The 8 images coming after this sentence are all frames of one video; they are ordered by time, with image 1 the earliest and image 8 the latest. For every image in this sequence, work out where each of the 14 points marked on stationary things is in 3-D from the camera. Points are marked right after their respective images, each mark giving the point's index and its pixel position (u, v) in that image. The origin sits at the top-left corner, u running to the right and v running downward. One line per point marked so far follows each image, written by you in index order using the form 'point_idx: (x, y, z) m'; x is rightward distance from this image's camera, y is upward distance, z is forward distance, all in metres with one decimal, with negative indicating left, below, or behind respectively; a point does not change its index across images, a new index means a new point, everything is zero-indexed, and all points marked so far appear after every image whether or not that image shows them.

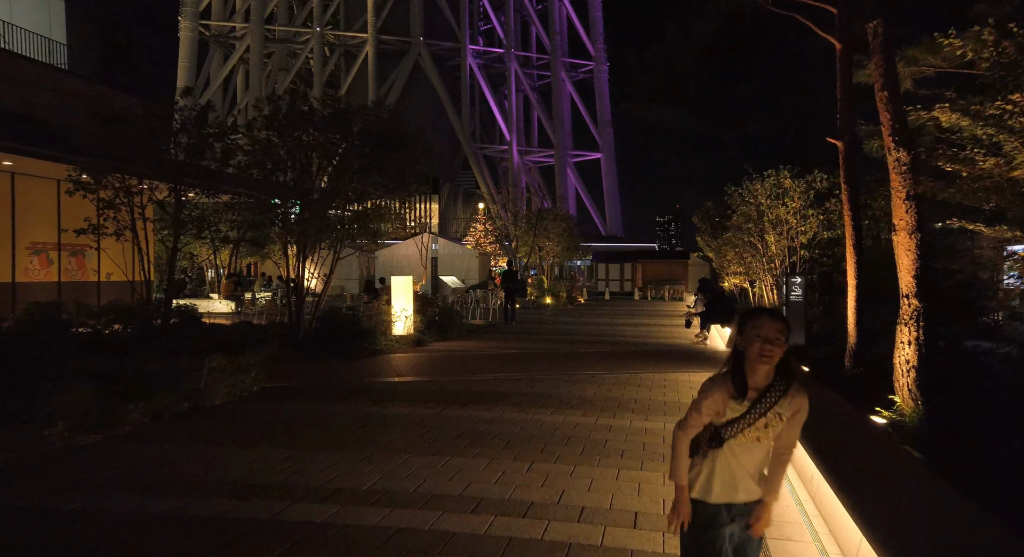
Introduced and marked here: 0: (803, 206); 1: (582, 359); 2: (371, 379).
0: (+6.5, +1.6, +16.3) m
1: (+1.2, -1.4, +12.7) m
2: (-2.0, -1.5, +10.2) m
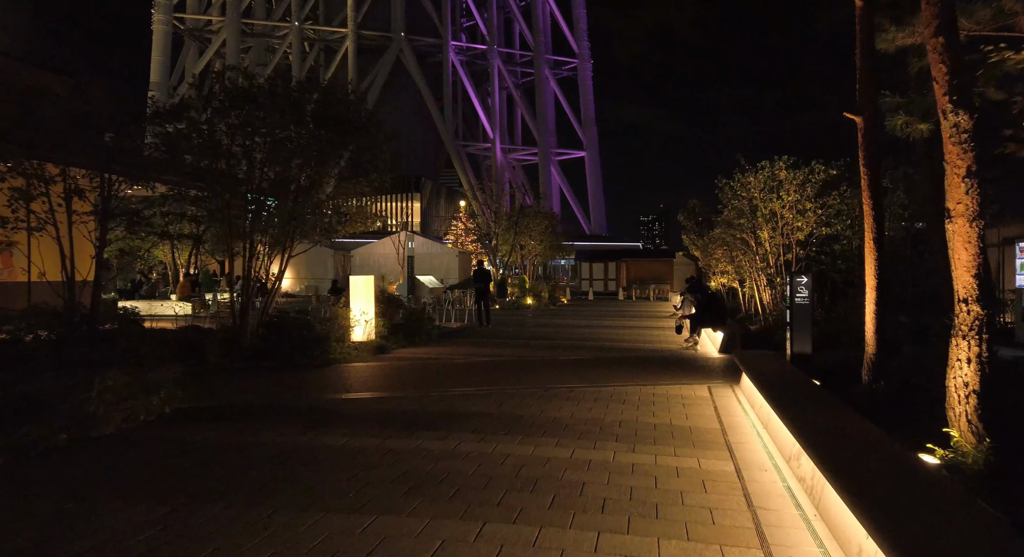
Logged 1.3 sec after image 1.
0: (+6.0, +1.7, +15.1) m
1: (+0.8, -1.4, +11.4) m
2: (-2.4, -1.5, +8.9) m
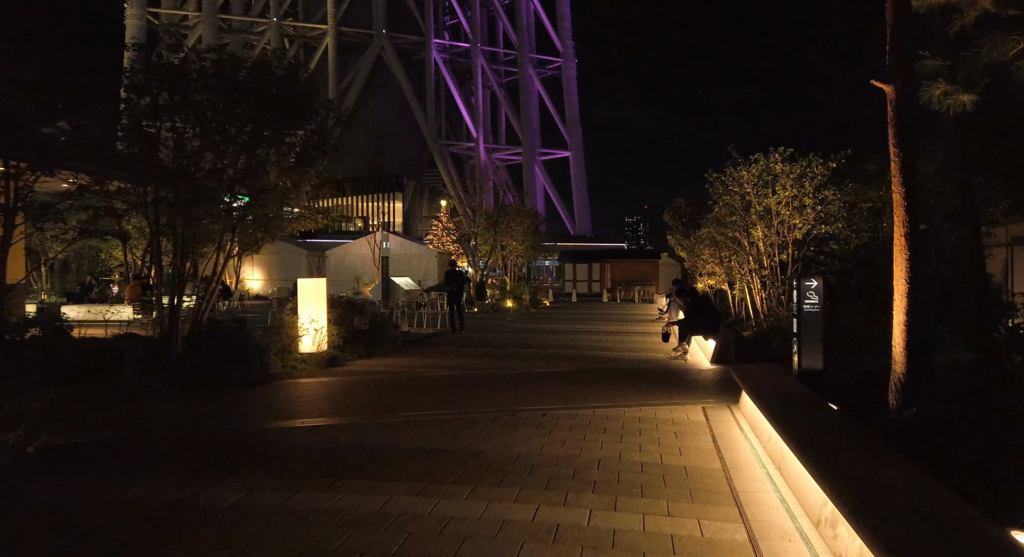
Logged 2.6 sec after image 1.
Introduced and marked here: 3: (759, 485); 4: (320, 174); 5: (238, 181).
0: (+5.4, +1.6, +13.9) m
1: (+0.3, -1.5, +10.1) m
2: (-2.7, -1.5, +7.5) m
3: (+1.7, -1.4, +5.1) m
4: (-3.1, +1.7, +11.9) m
5: (-4.0, +1.4, +10.7) m
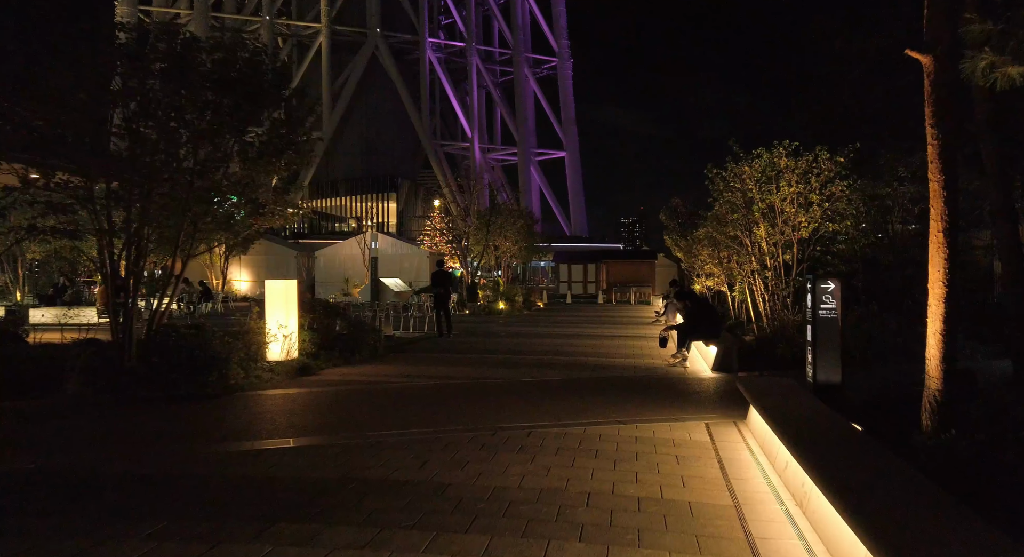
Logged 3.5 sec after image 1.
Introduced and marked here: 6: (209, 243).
0: (+5.2, +1.6, +13.1) m
1: (+0.1, -1.5, +9.3) m
2: (-2.9, -1.5, +6.7) m
3: (+1.6, -1.5, +4.3) m
4: (-3.3, +1.7, +11.1) m
5: (-4.2, +1.4, +9.8) m
6: (-4.6, +0.5, +11.1) m
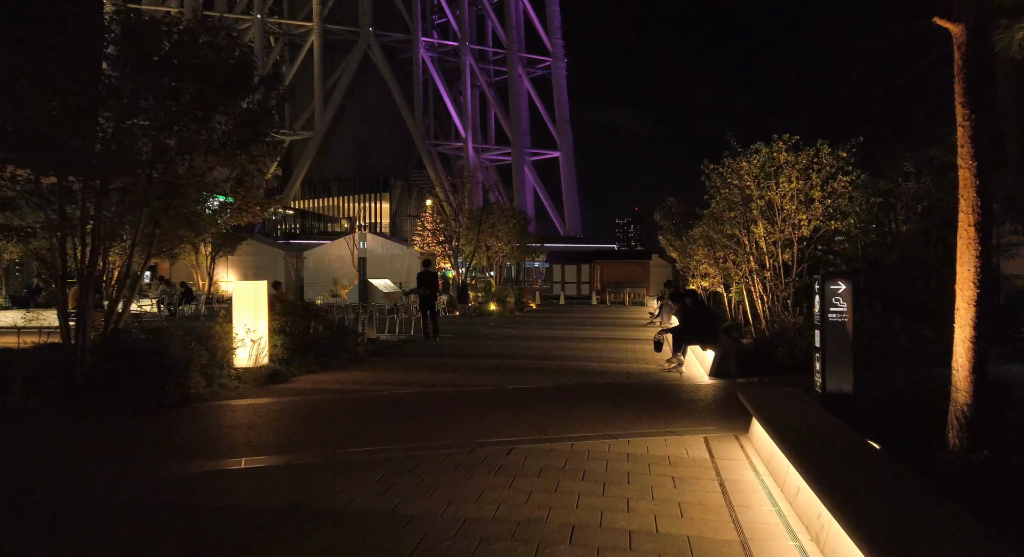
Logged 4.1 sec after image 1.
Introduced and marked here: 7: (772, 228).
0: (+5.0, +1.6, +12.6) m
1: (-0.1, -1.5, +8.6) m
2: (-3.1, -1.5, +6.0) m
3: (+1.4, -1.5, +3.7) m
4: (-3.5, +1.7, +10.4) m
5: (-4.4, +1.4, +9.2) m
6: (-4.8, +0.5, +10.4) m
7: (+4.7, +0.9, +13.1) m
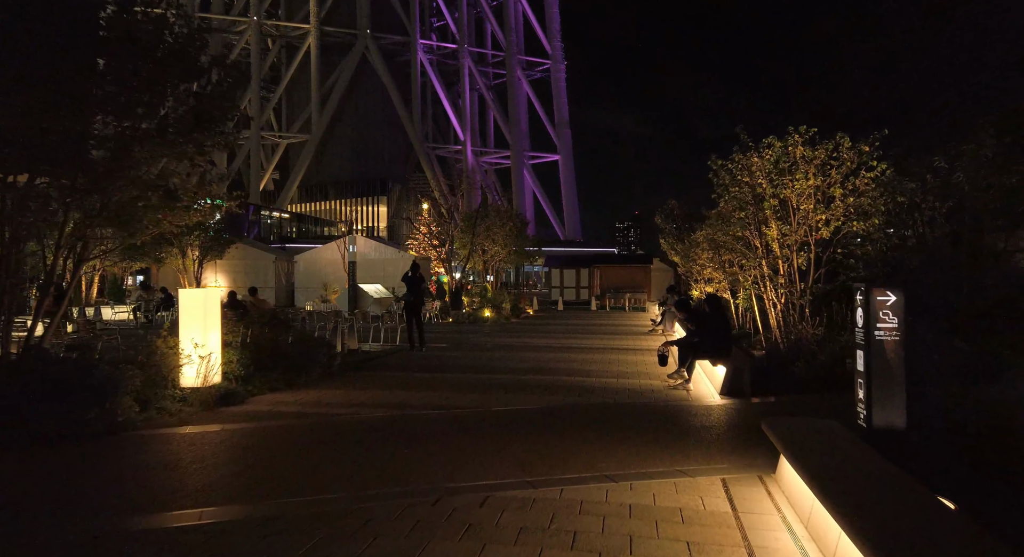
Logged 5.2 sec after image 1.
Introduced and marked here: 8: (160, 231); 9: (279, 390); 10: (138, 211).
0: (+4.8, +1.5, +11.4) m
1: (-0.2, -1.6, +7.5) m
2: (-3.3, -1.6, +4.9) m
3: (+1.2, -1.5, +2.5) m
4: (-3.7, +1.6, +9.3) m
5: (-4.6, +1.3, +8.1) m
6: (-5.0, +0.4, +9.3) m
7: (+4.5, +0.8, +11.9) m
8: (-4.2, +0.6, +8.8) m
9: (-3.0, -1.4, +9.4) m
10: (-4.1, +0.7, +8.0) m
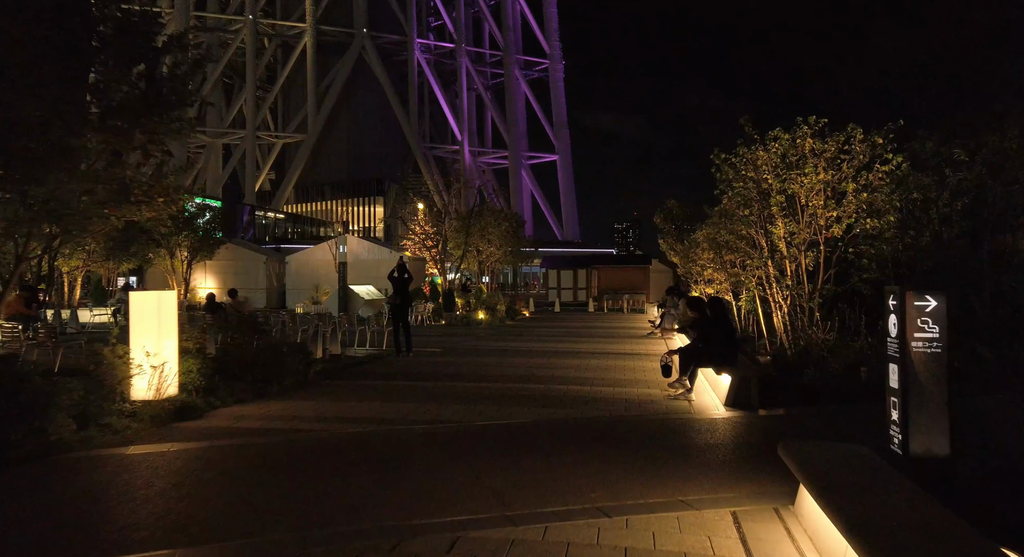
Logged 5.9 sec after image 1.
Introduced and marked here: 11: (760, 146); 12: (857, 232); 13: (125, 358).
0: (+4.7, +1.5, +10.7) m
1: (-0.4, -1.6, +6.7) m
2: (-3.4, -1.6, +4.1) m
3: (+1.1, -1.5, +1.8) m
4: (-3.9, +1.6, +8.6) m
5: (-4.7, +1.3, +7.3) m
6: (-5.1, +0.4, +8.5) m
7: (+4.3, +0.8, +11.2) m
8: (-4.4, +0.5, +8.0) m
9: (-3.1, -1.4, +8.6) m
10: (-4.2, +0.7, +7.2) m
11: (+4.0, +2.1, +11.6) m
12: (+5.3, +0.7, +11.2) m
13: (-3.9, -0.8, +7.4) m
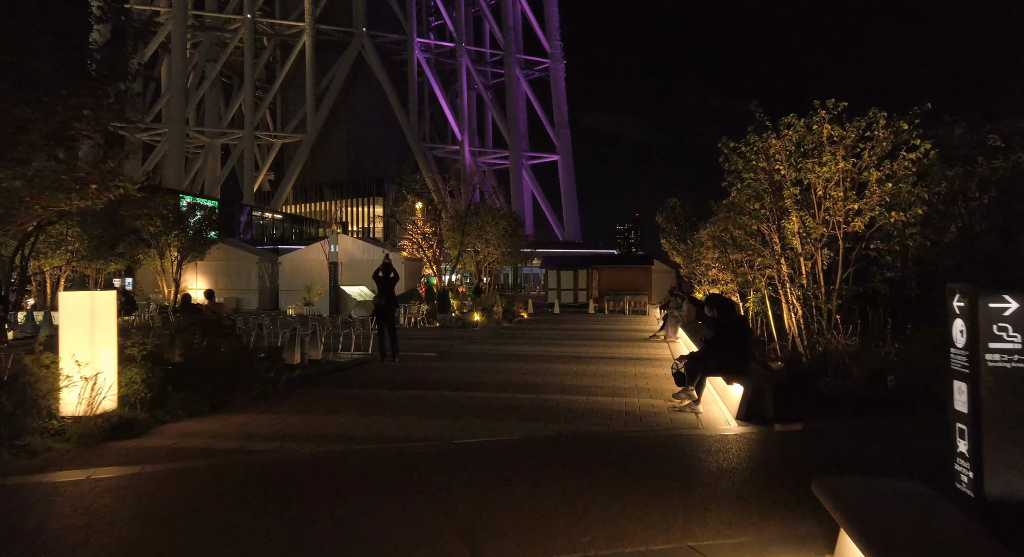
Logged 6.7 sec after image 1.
0: (+4.5, +1.5, +9.8) m
1: (-0.5, -1.6, +5.8) m
2: (-3.6, -1.6, +3.2) m
3: (+0.9, -1.5, +0.9) m
4: (-4.0, +1.6, +7.6) m
5: (-4.9, +1.3, +6.4) m
6: (-5.3, +0.4, +7.6) m
7: (+4.2, +0.8, +10.3) m
8: (-4.5, +0.6, +7.1) m
9: (-3.3, -1.4, +7.7) m
10: (-4.4, +0.7, +6.3) m
11: (+3.8, +2.1, +10.7) m
12: (+5.1, +0.7, +10.3) m
13: (-4.0, -0.8, +6.5) m
